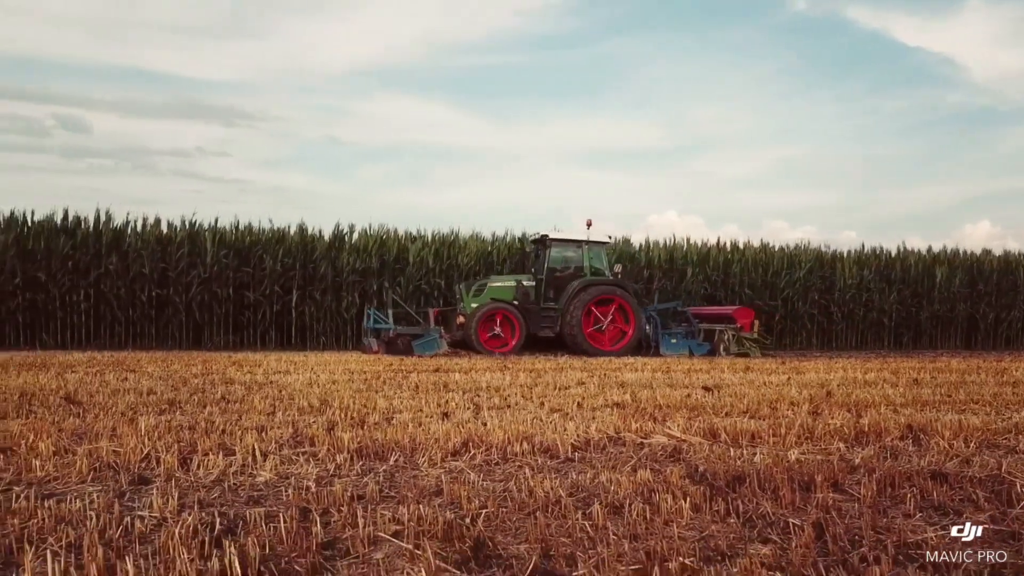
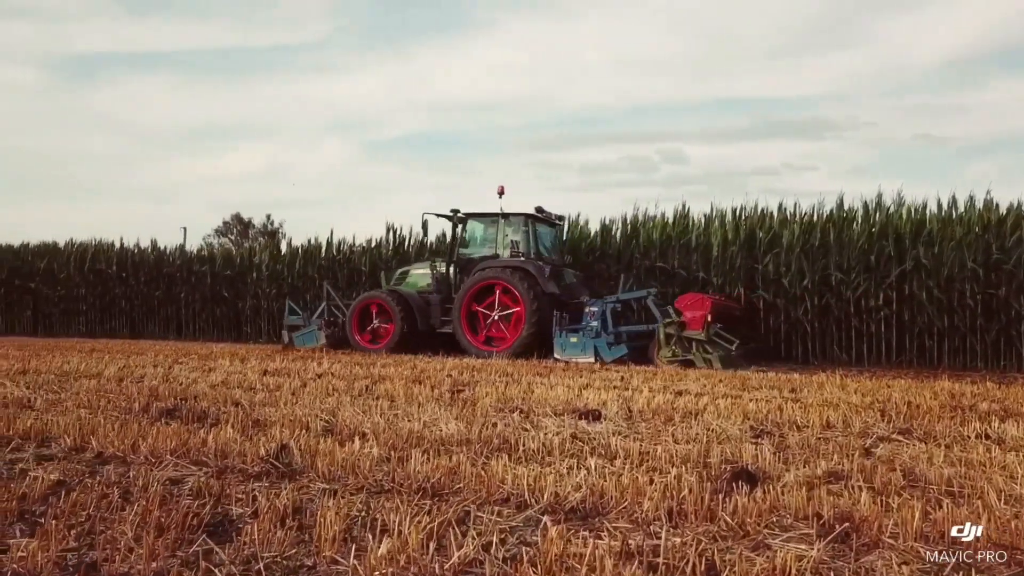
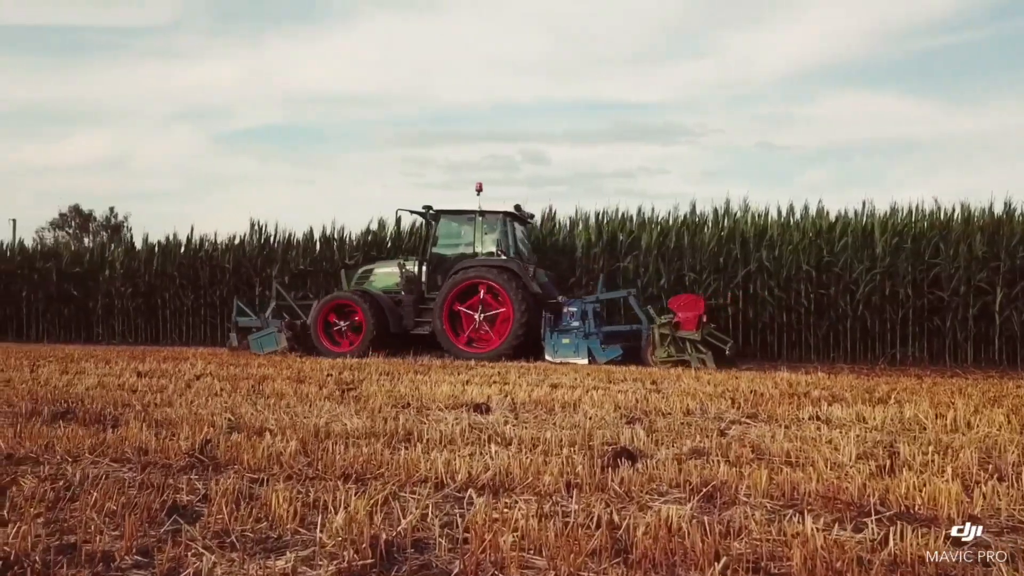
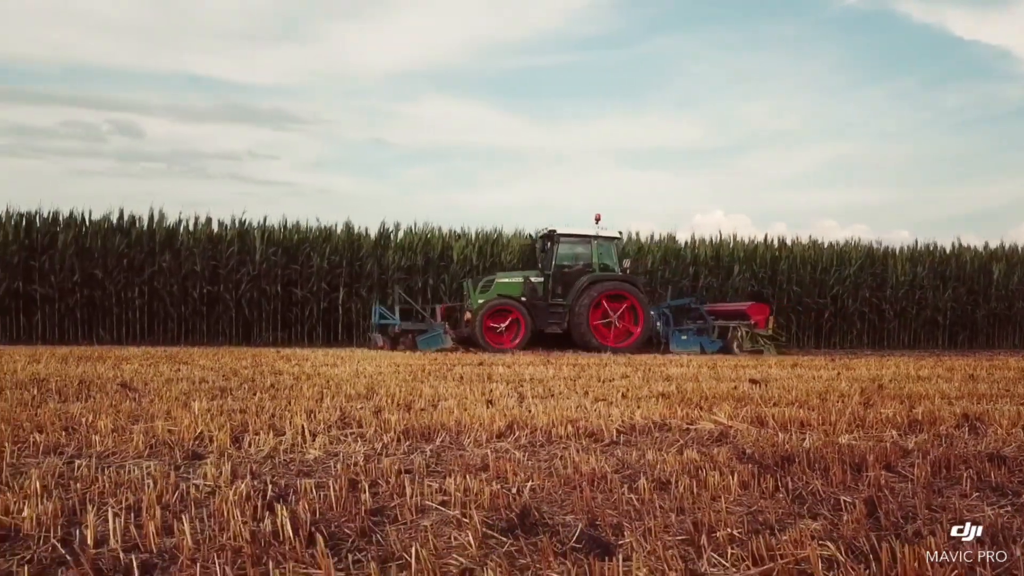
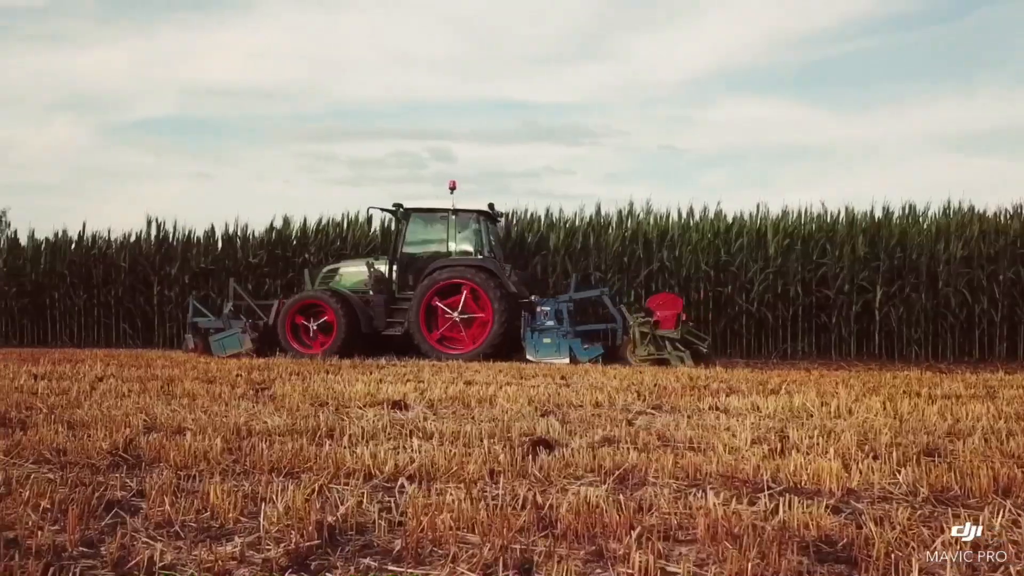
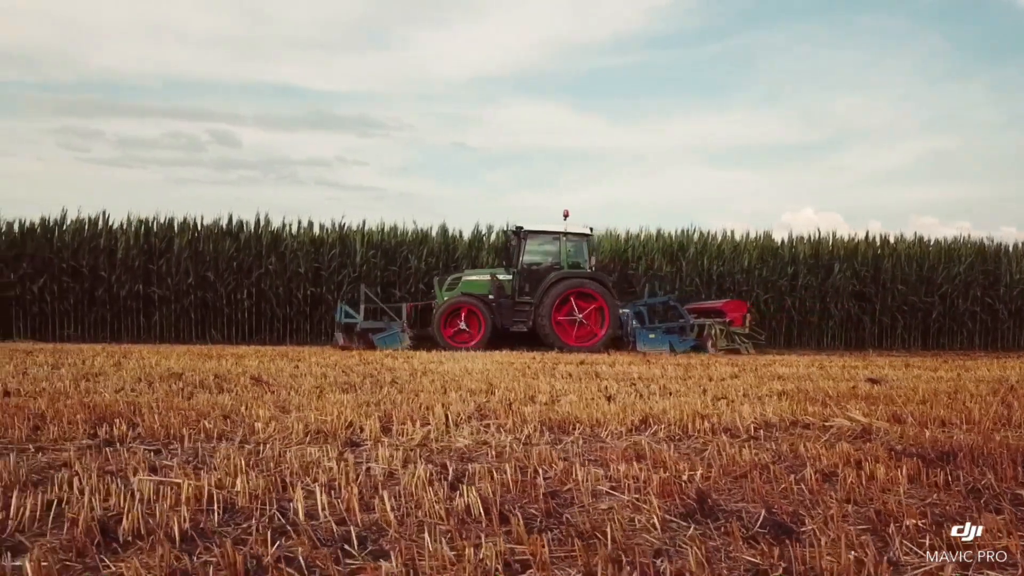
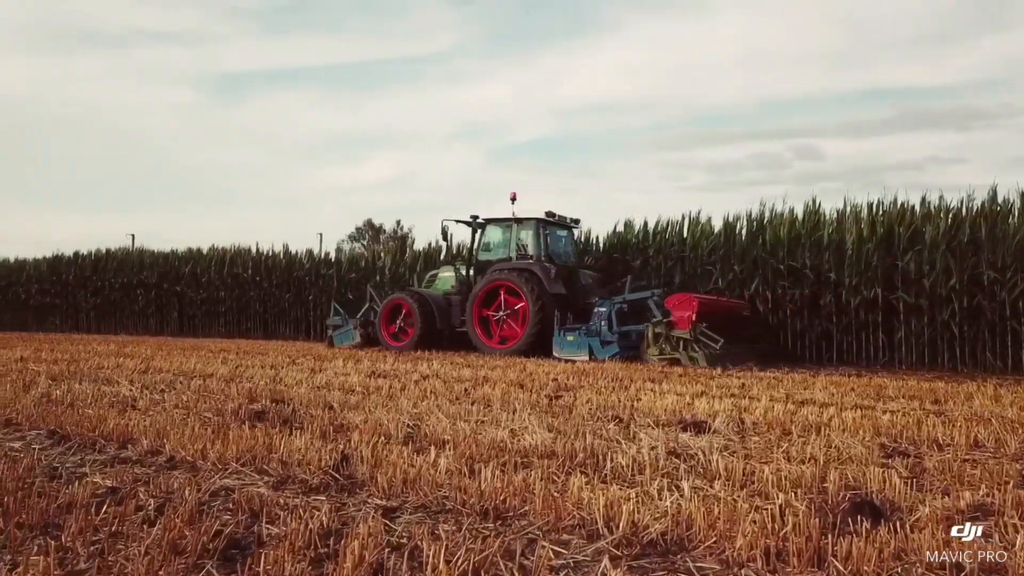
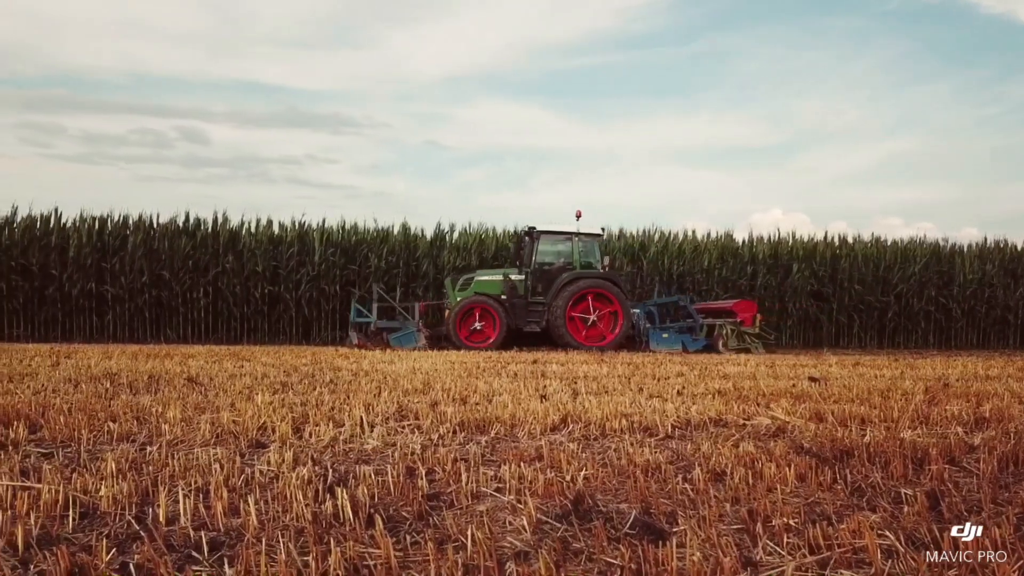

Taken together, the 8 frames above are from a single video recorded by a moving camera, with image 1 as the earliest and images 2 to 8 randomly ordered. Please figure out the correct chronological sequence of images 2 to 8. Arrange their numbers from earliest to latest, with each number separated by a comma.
4, 8, 6, 5, 3, 2, 7
